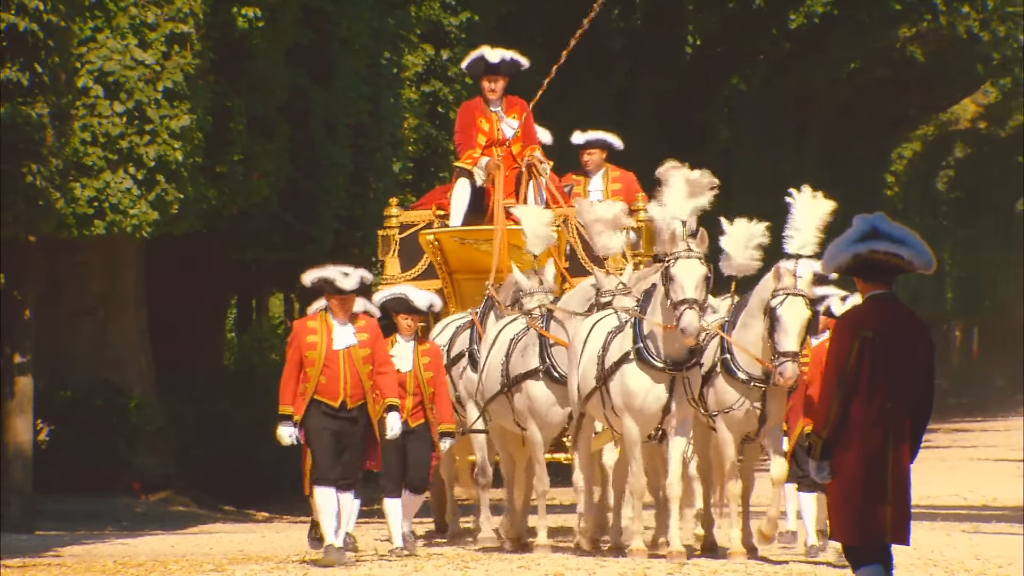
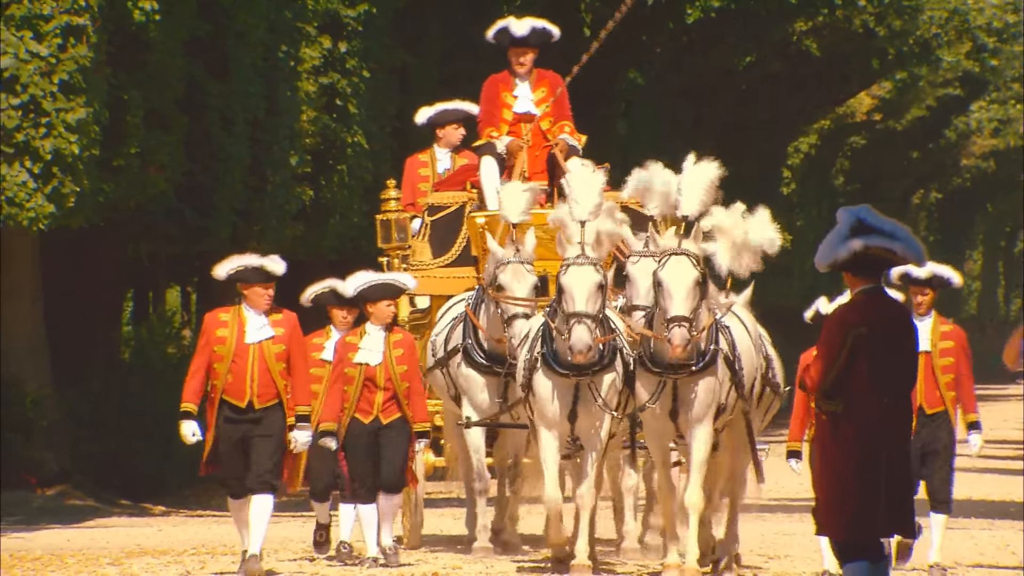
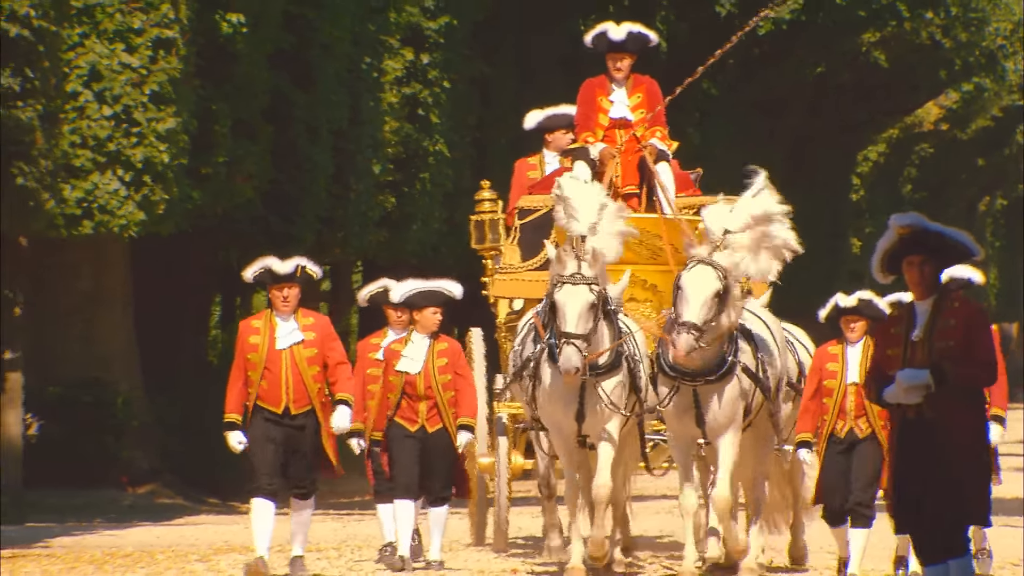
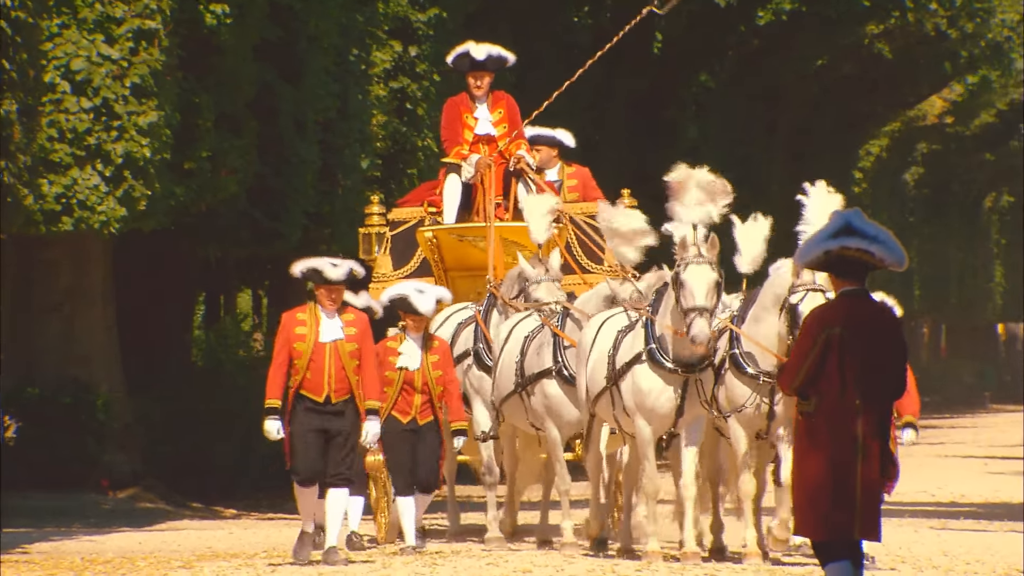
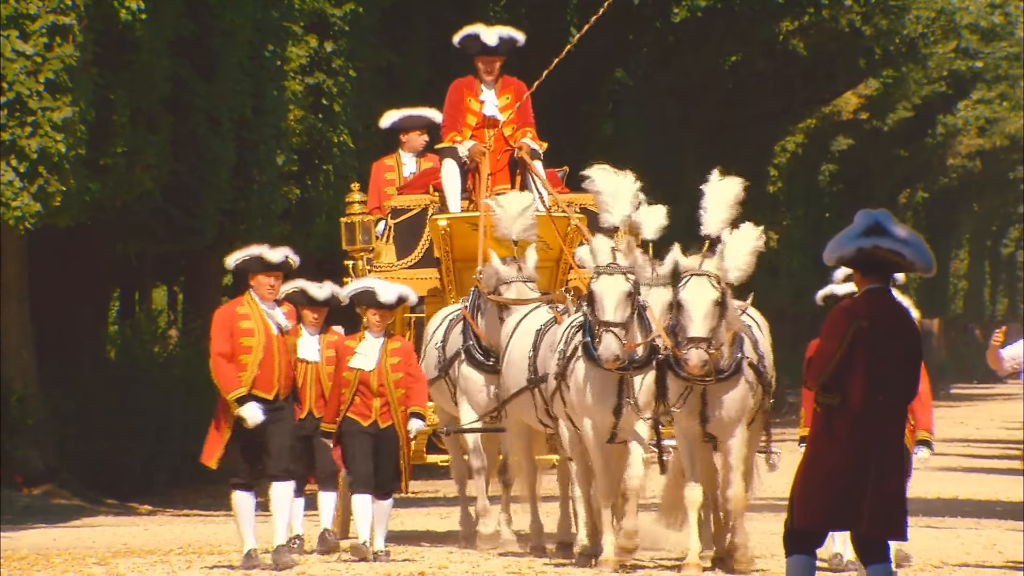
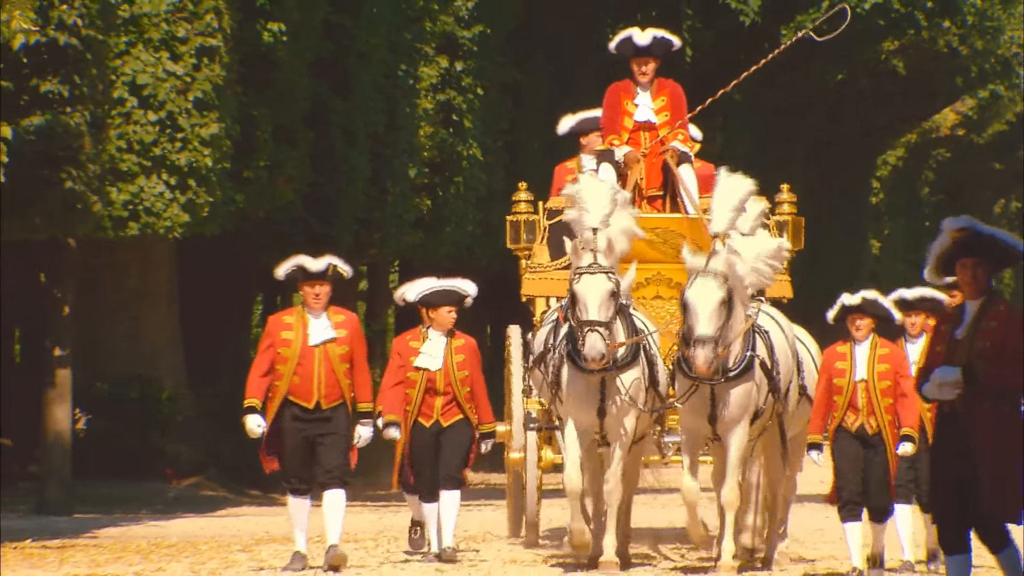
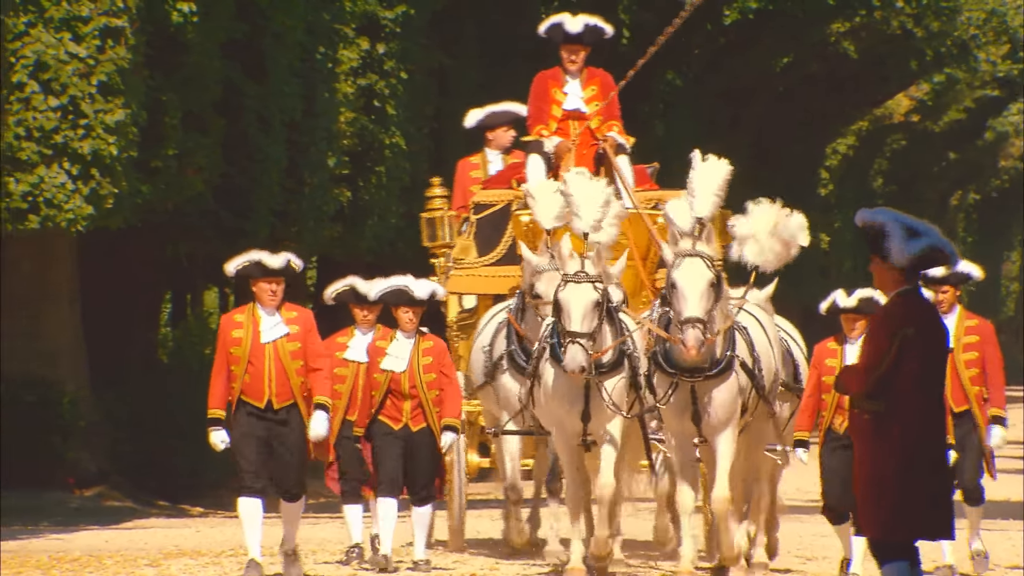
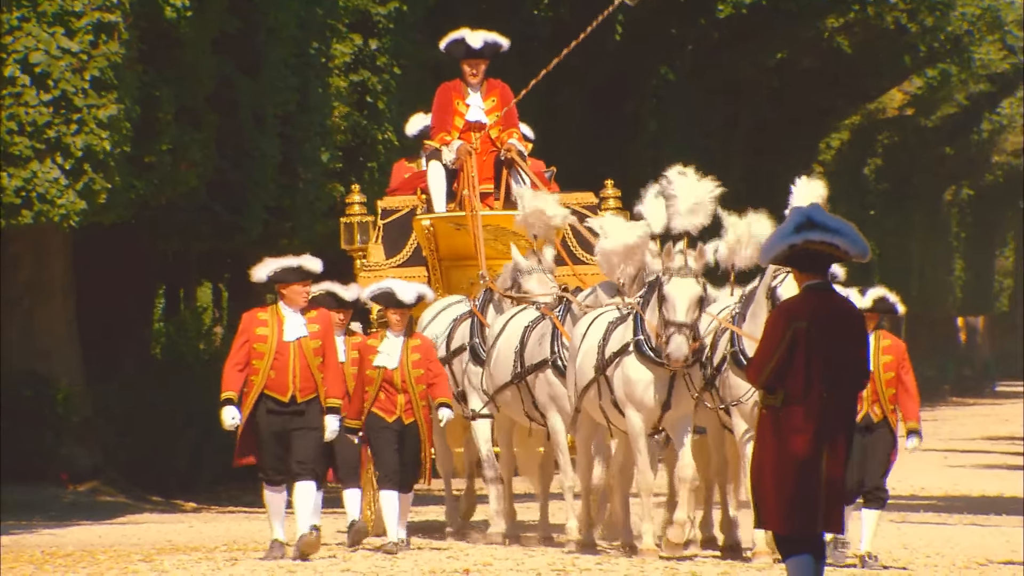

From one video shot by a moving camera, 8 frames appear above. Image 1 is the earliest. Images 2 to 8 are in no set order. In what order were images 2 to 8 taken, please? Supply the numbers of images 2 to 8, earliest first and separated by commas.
4, 8, 5, 2, 7, 3, 6
